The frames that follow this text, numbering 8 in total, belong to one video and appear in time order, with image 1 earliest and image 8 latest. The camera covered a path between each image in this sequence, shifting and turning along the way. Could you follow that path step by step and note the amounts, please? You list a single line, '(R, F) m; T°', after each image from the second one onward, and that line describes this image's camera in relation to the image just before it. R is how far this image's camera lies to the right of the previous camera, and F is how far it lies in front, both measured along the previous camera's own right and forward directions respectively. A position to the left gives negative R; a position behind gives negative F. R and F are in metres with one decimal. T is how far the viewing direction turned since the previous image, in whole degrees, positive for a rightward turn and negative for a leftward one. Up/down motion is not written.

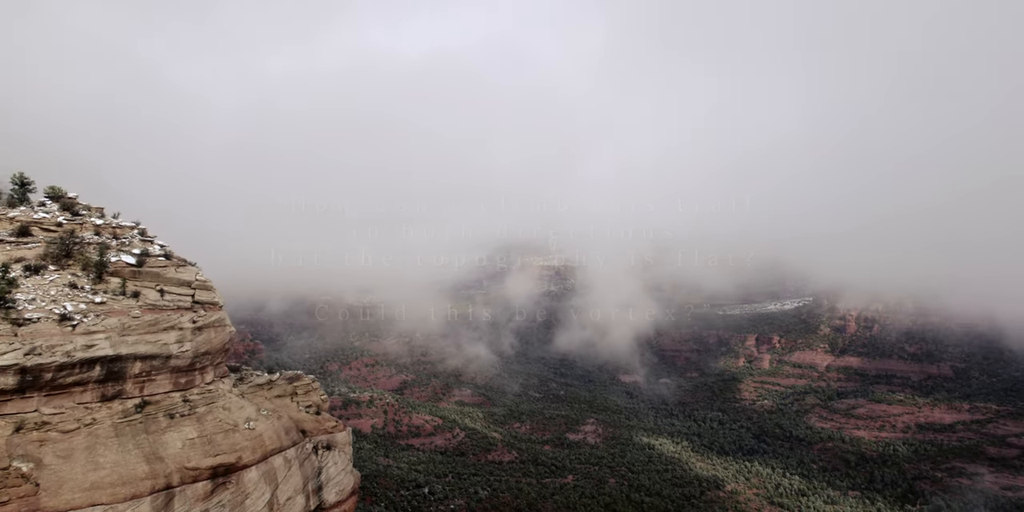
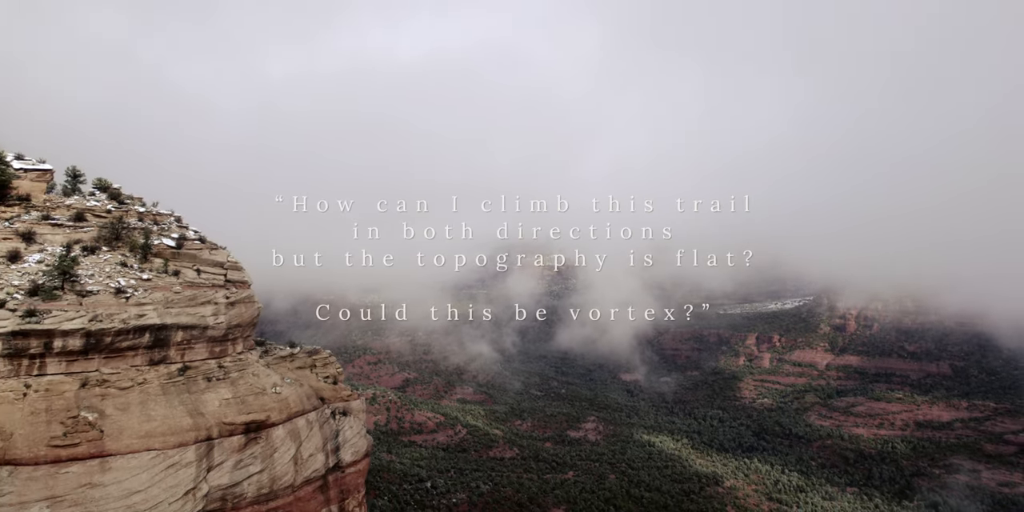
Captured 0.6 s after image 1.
(+0.1, -1.2) m; 0°
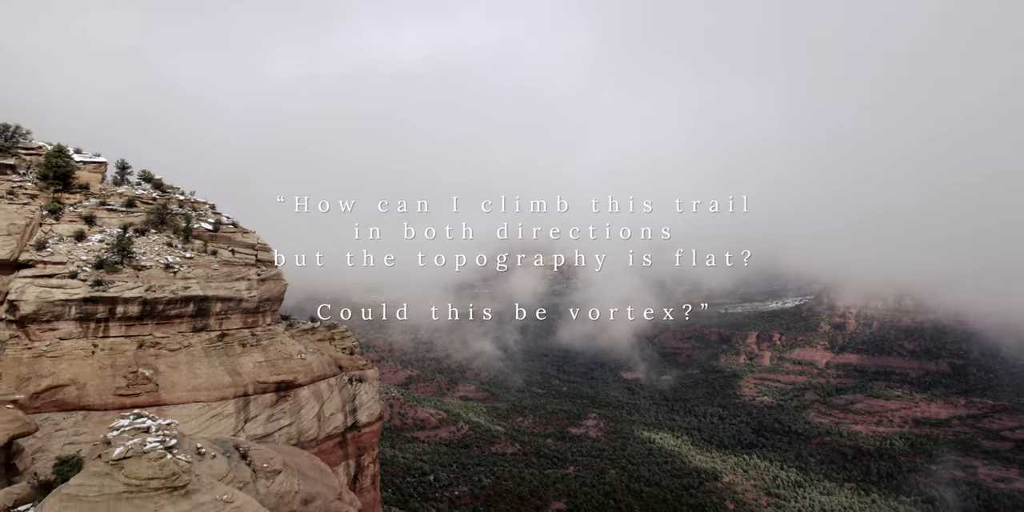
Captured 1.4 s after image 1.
(+0.1, -1.4) m; 0°
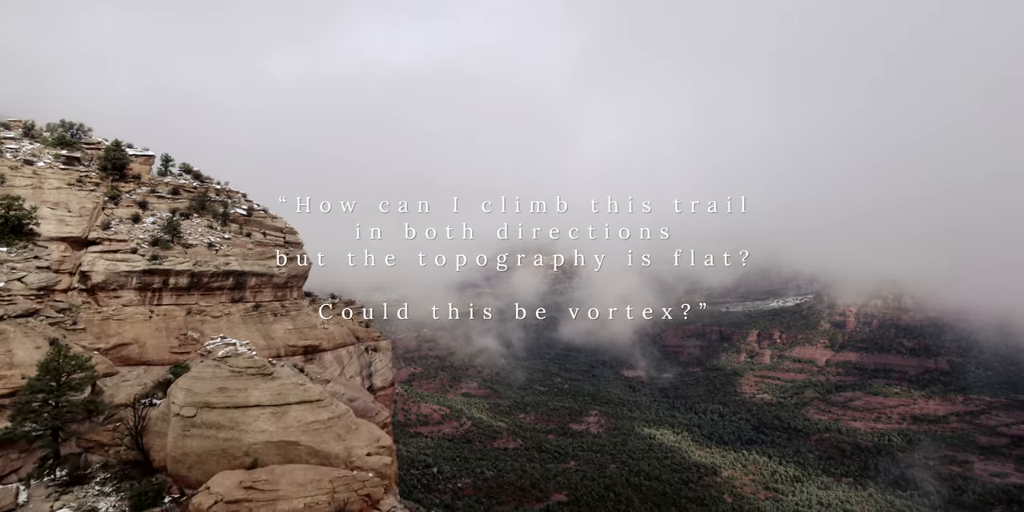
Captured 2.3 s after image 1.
(+0.1, -1.6) m; 0°
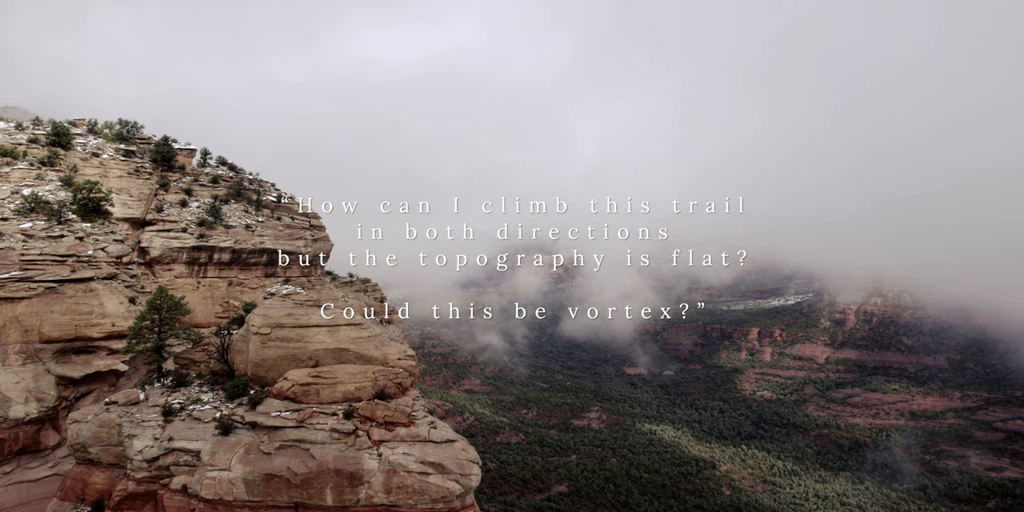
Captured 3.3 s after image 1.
(+0.2, -1.8) m; 0°
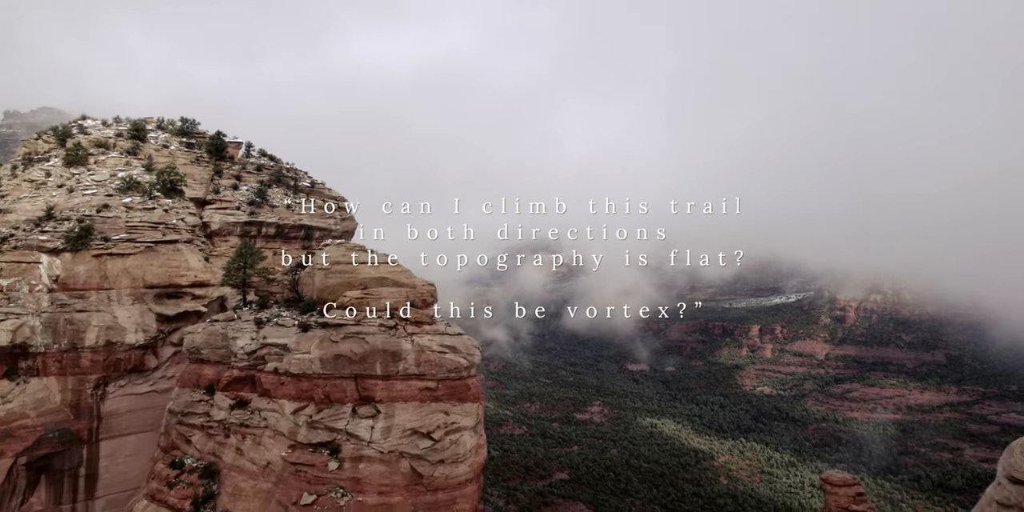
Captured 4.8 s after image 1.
(+0.2, -2.7) m; -1°
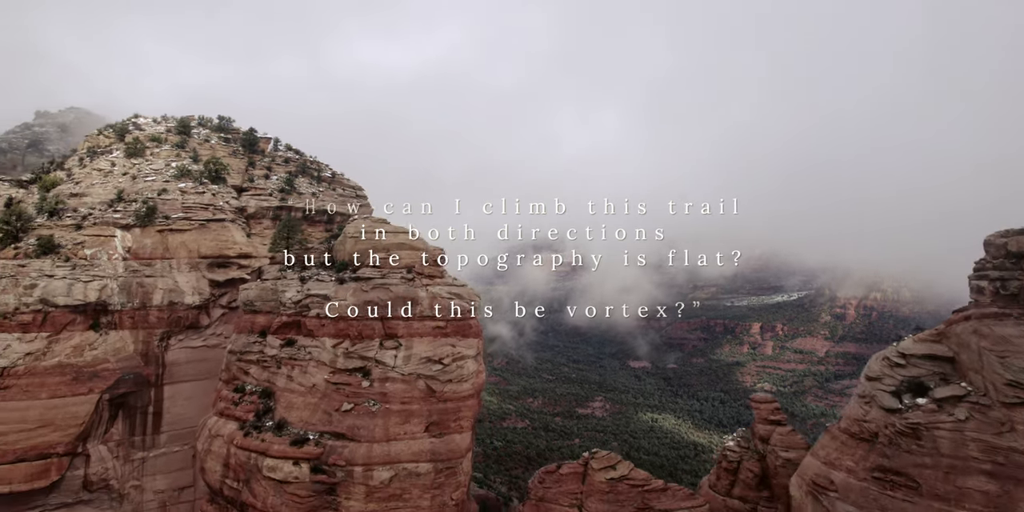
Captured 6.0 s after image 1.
(+0.2, -2.2) m; 0°
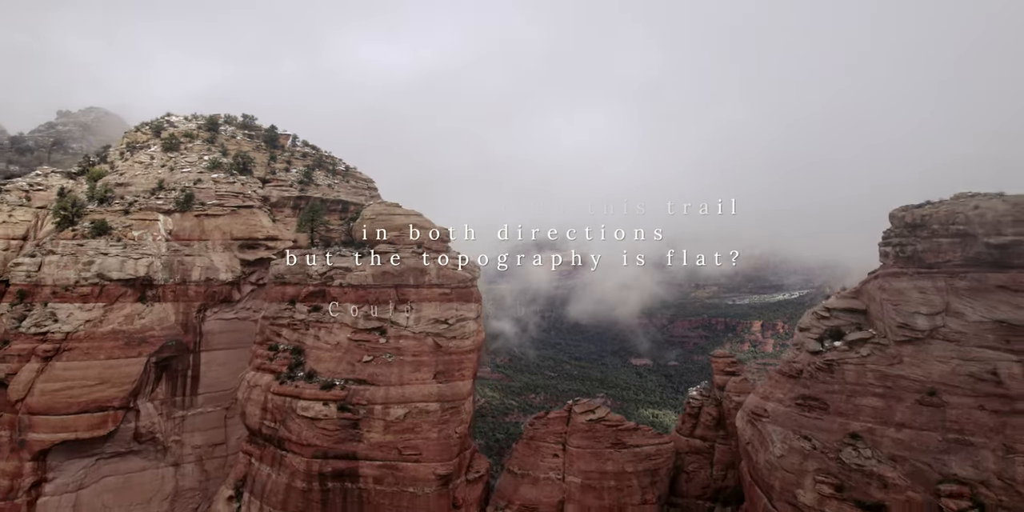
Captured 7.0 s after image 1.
(+0.2, -1.7) m; 0°
